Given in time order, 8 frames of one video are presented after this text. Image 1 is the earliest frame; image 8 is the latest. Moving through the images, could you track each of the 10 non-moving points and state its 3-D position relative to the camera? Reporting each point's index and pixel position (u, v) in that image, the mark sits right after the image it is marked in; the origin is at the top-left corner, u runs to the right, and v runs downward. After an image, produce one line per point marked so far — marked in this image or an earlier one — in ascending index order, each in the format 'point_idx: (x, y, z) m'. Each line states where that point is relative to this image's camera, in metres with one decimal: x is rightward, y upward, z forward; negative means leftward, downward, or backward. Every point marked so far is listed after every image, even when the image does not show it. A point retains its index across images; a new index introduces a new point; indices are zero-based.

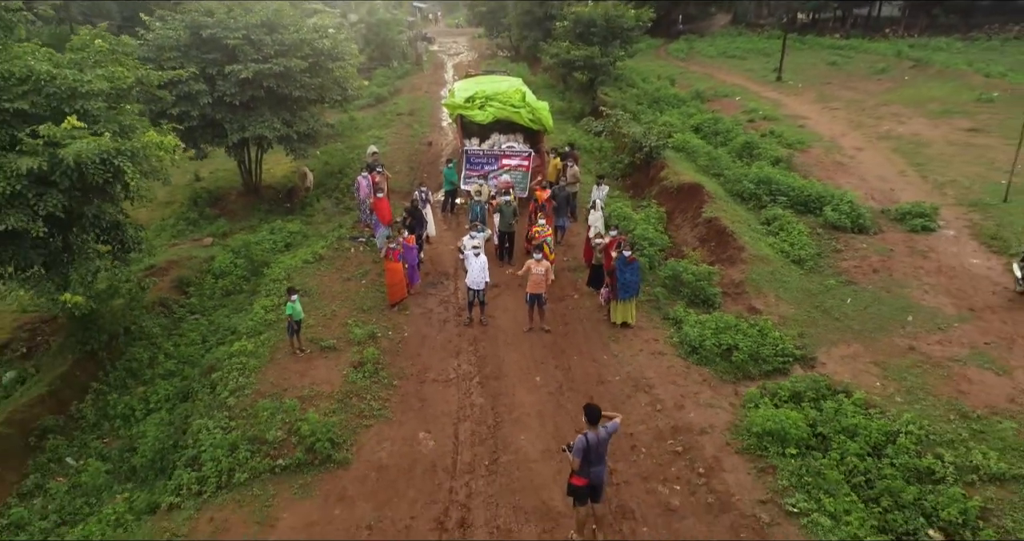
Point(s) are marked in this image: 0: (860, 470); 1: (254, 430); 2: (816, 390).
0: (+2.9, -1.6, +6.1) m
1: (-2.4, -1.5, +7.0) m
2: (+3.0, -1.1, +7.3) m
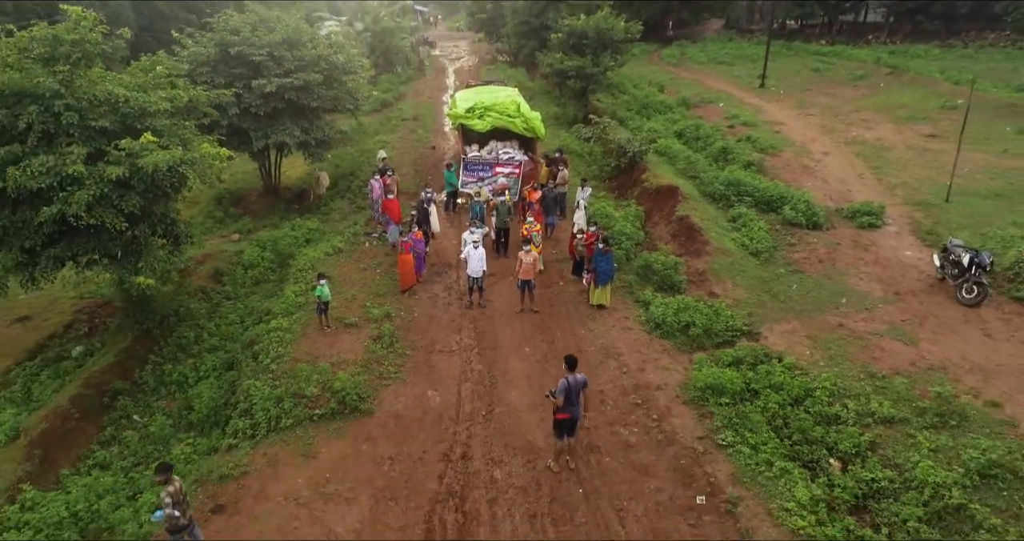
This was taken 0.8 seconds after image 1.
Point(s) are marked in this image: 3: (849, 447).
0: (+2.8, -1.5, +7.7) m
1: (-2.5, -1.4, +8.6) m
2: (+2.9, -1.0, +8.8) m
3: (+3.3, -1.7, +7.1) m
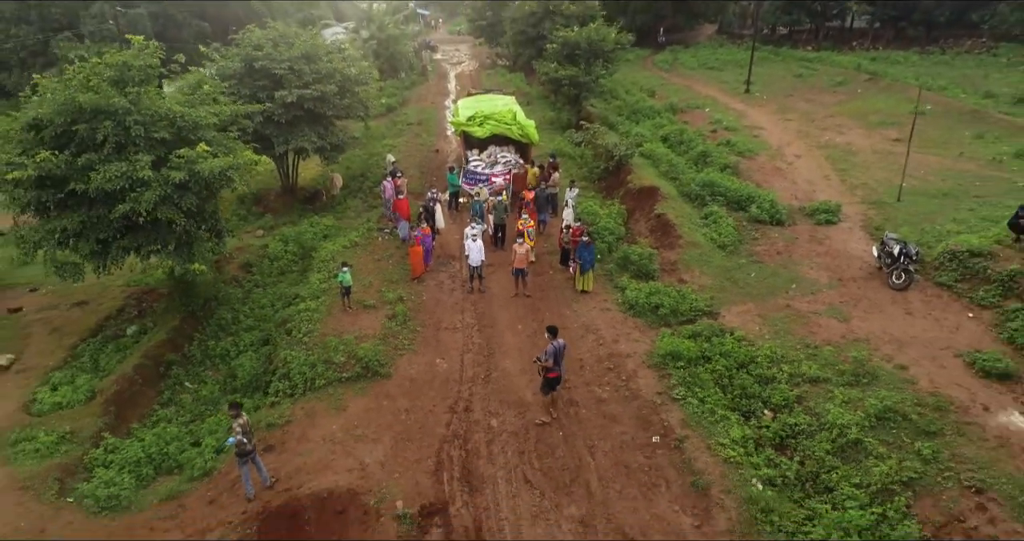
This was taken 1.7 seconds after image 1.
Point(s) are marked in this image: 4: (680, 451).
0: (+2.7, -1.3, +9.4) m
1: (-2.6, -1.2, +10.3) m
2: (+2.8, -0.8, +10.5) m
3: (+3.2, -1.5, +8.8) m
4: (+1.8, -2.0, +8.1) m
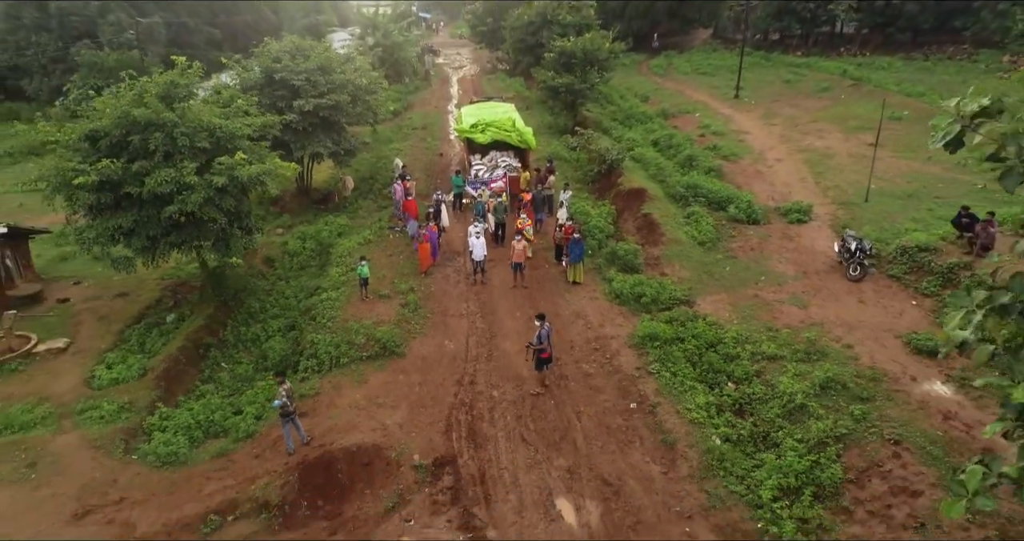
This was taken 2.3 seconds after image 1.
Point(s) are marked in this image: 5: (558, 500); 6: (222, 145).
0: (+2.7, -1.2, +10.8) m
1: (-2.6, -1.1, +11.8) m
2: (+2.8, -0.7, +12.0) m
3: (+3.2, -1.4, +10.3) m
4: (+1.8, -1.9, +9.5) m
5: (+0.5, -2.6, +8.2) m
6: (-4.9, +2.1, +12.4) m
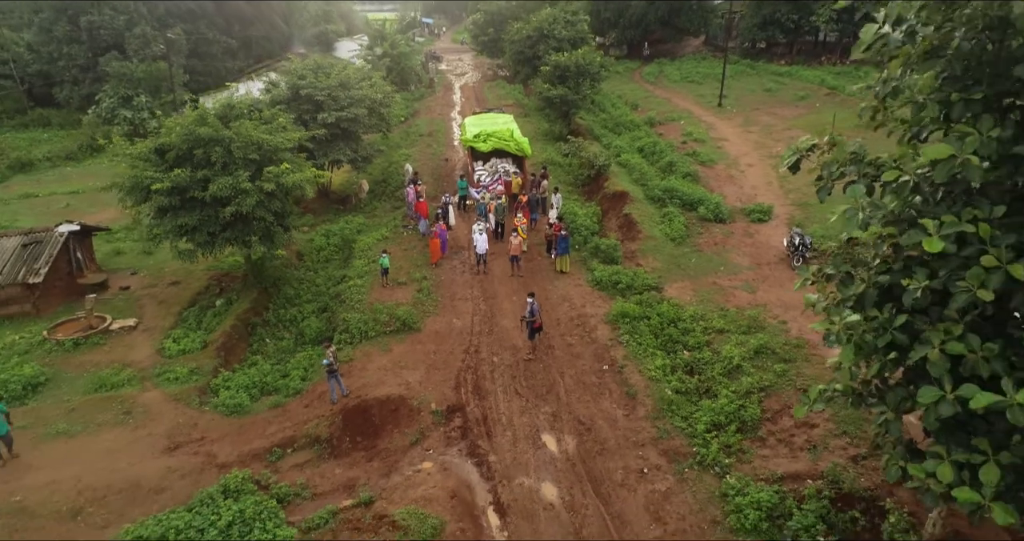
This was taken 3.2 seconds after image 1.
0: (+2.6, -1.0, +13.2) m
1: (-2.7, -0.9, +14.2) m
2: (+2.8, -0.5, +14.4) m
3: (+3.1, -1.2, +12.7) m
4: (+1.8, -1.7, +12.0) m
5: (+0.5, -2.4, +10.7) m
6: (-4.9, +2.3, +14.9) m
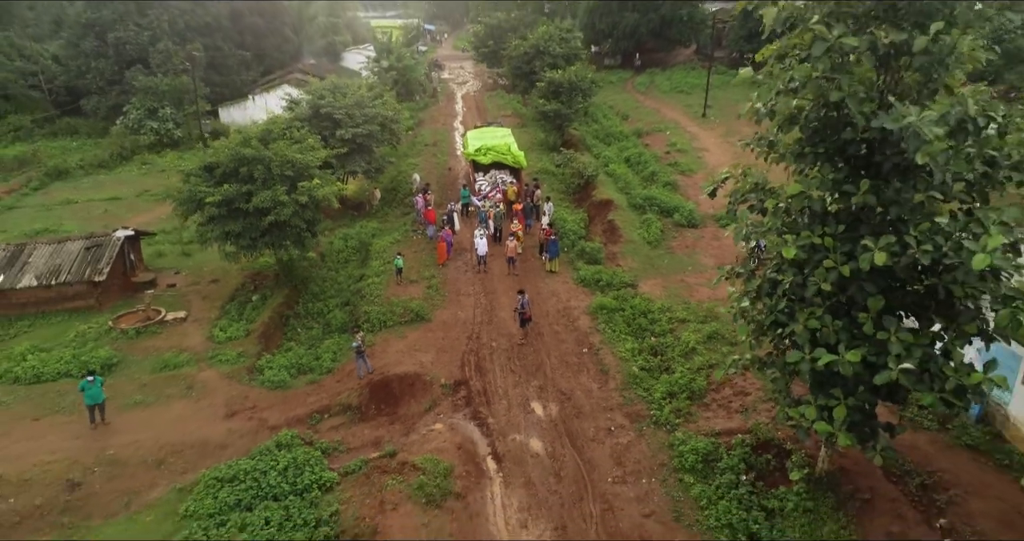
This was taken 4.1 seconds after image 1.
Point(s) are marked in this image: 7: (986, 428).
0: (+2.6, -1.0, +15.8) m
1: (-2.8, -0.9, +16.7) m
2: (+2.7, -0.5, +16.9) m
3: (+3.0, -1.2, +15.2) m
4: (+1.7, -1.7, +14.5) m
5: (+0.4, -2.4, +13.2) m
6: (-5.0, +2.3, +17.4) m
7: (+7.2, -2.4, +11.1) m
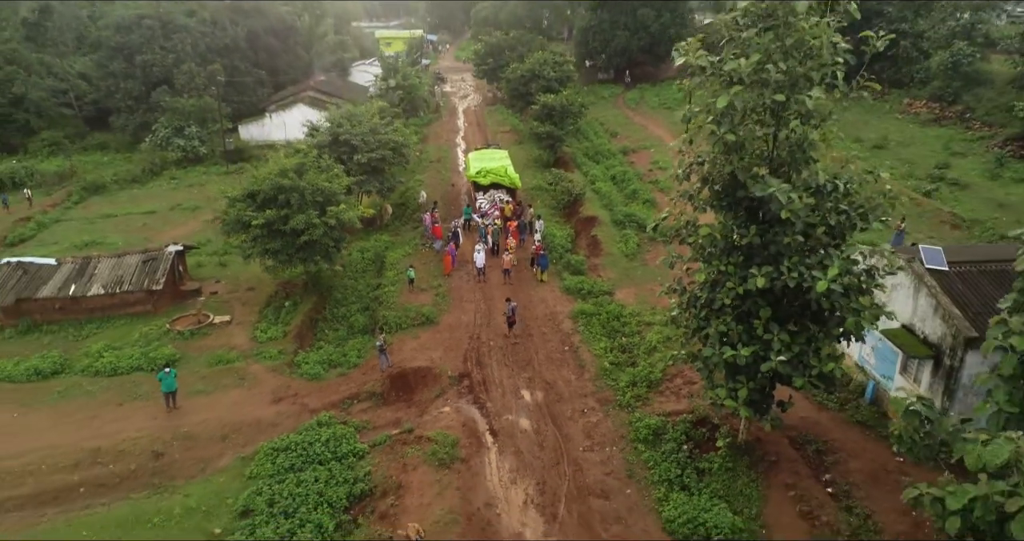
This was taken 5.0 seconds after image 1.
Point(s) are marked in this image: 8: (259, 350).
0: (+2.4, -1.3, +18.9) m
1: (-2.9, -1.2, +19.9) m
2: (+2.5, -0.8, +20.1) m
3: (+2.9, -1.5, +18.4) m
4: (+1.5, -2.0, +17.6) m
5: (+0.2, -2.7, +16.4) m
6: (-5.1, +2.0, +20.6) m
7: (+7.0, -2.7, +14.2) m
8: (-6.5, -2.1, +19.0) m
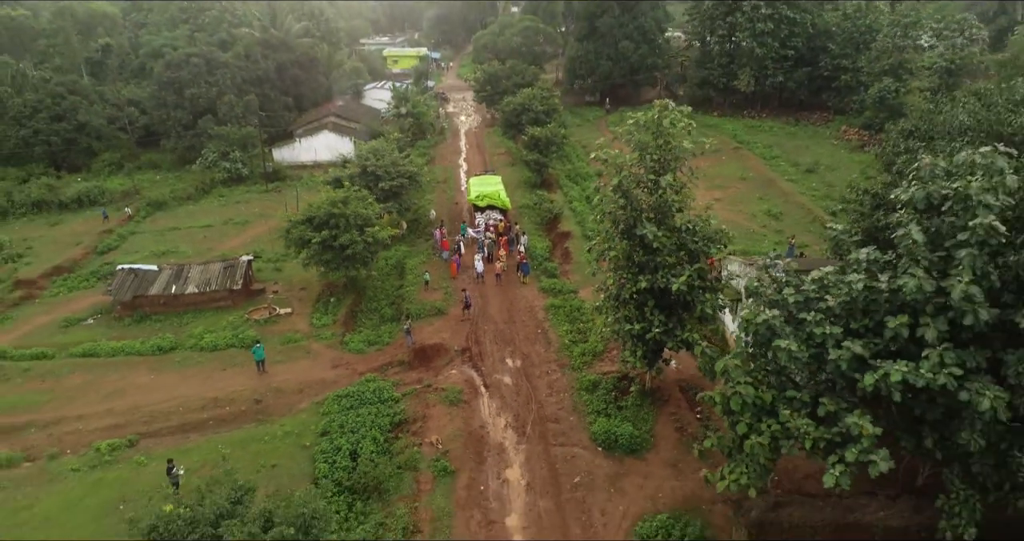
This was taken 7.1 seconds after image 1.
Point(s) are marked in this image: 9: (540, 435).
0: (+2.0, -1.5, +26.0) m
1: (-3.3, -1.3, +27.0) m
2: (+2.2, -1.0, +27.1) m
3: (+2.5, -1.7, +25.4) m
4: (+1.2, -2.1, +24.7) m
5: (-0.2, -2.8, +23.4) m
6: (-5.5, +1.8, +27.6) m
7: (+6.6, -2.8, +21.3) m
8: (-6.9, -2.2, +26.1) m
9: (+0.7, -4.3, +19.3) m
